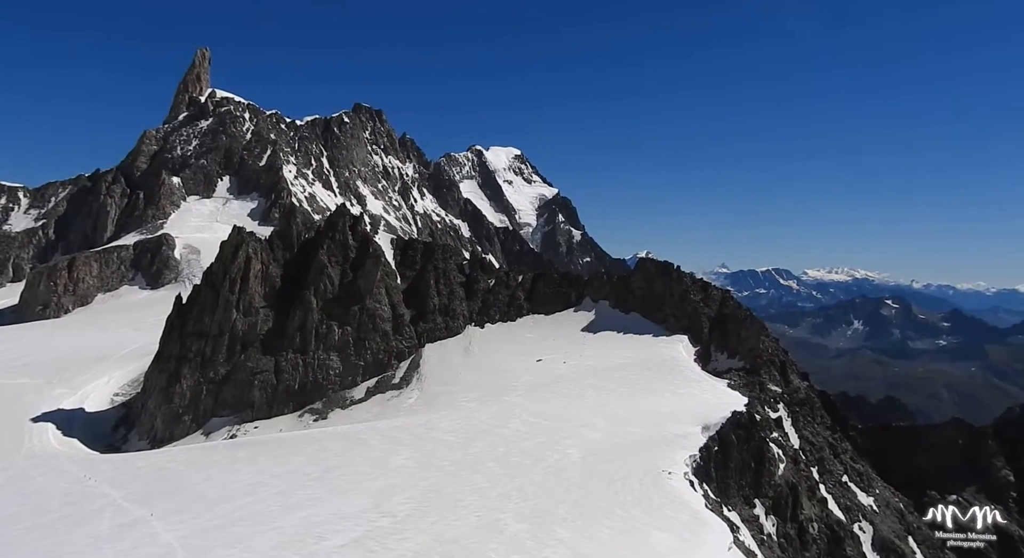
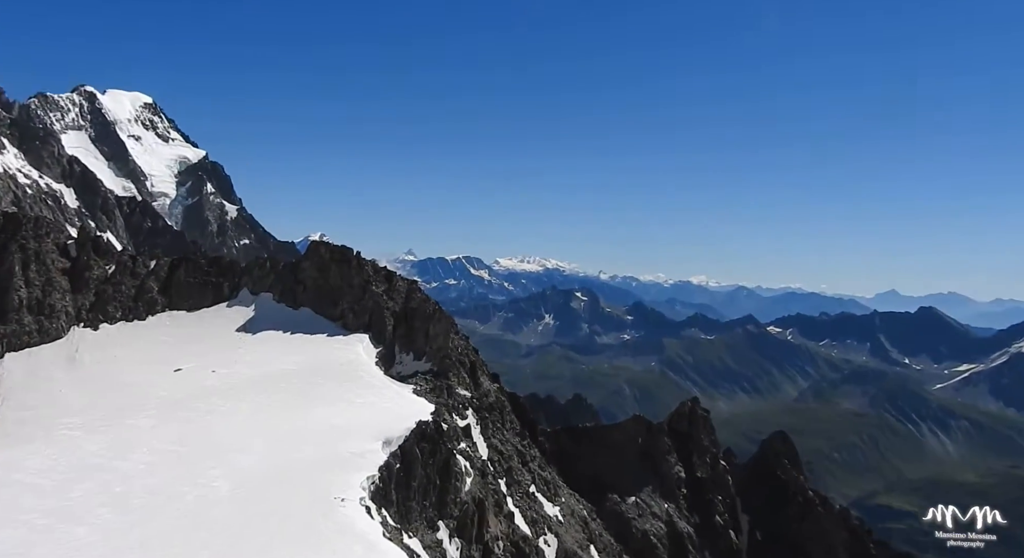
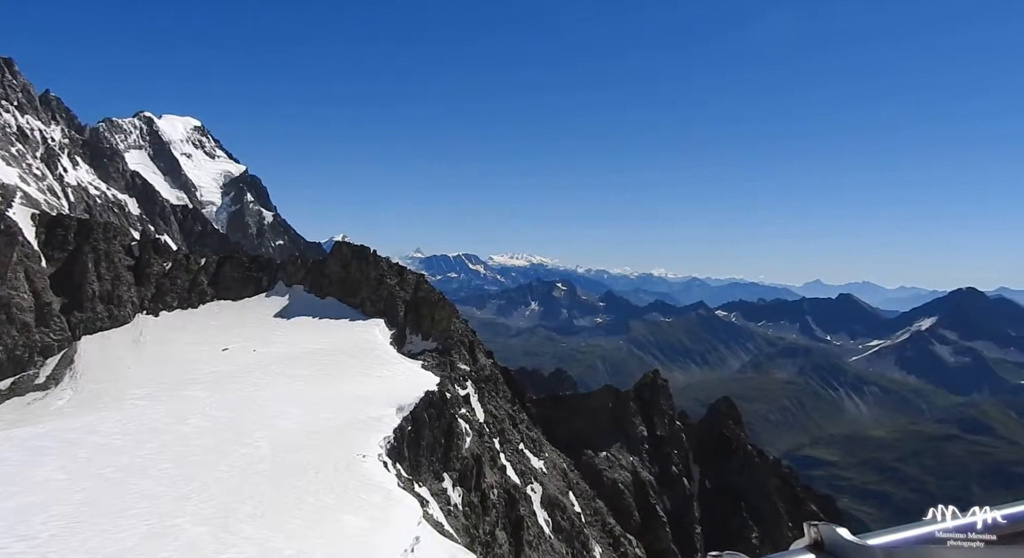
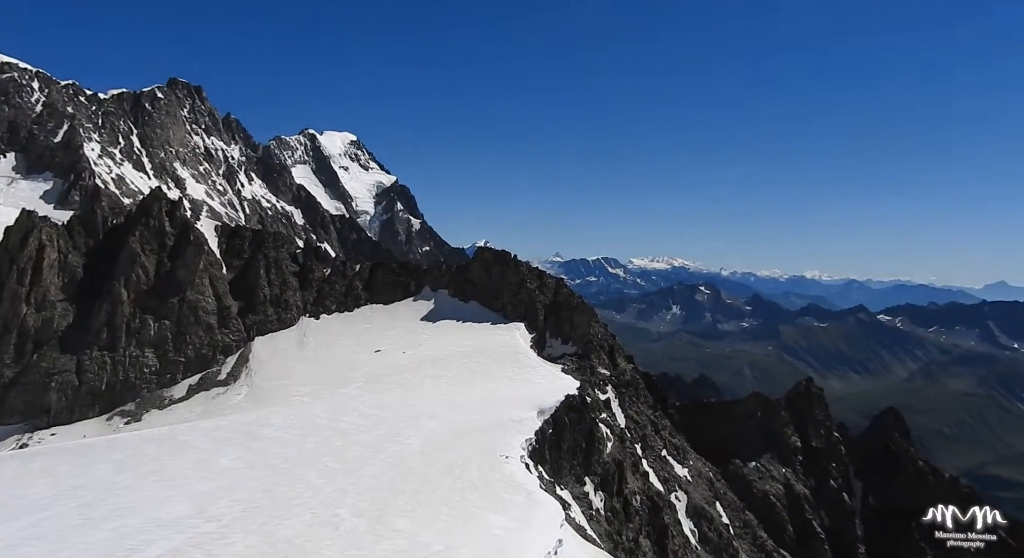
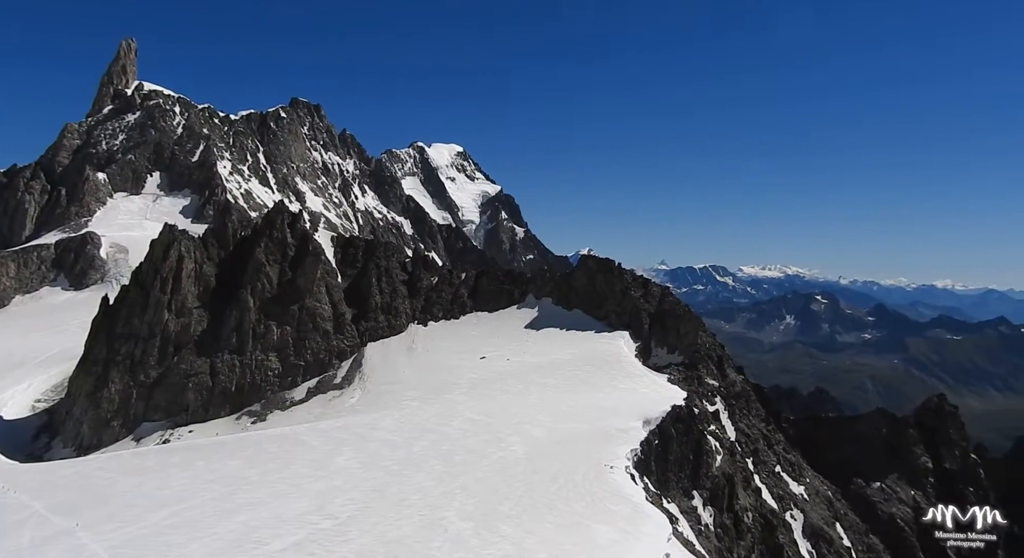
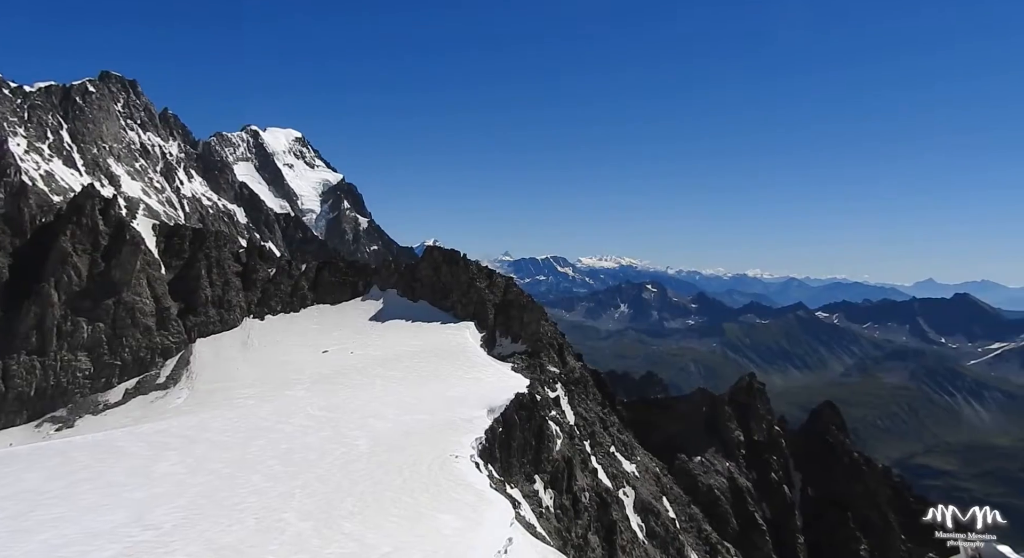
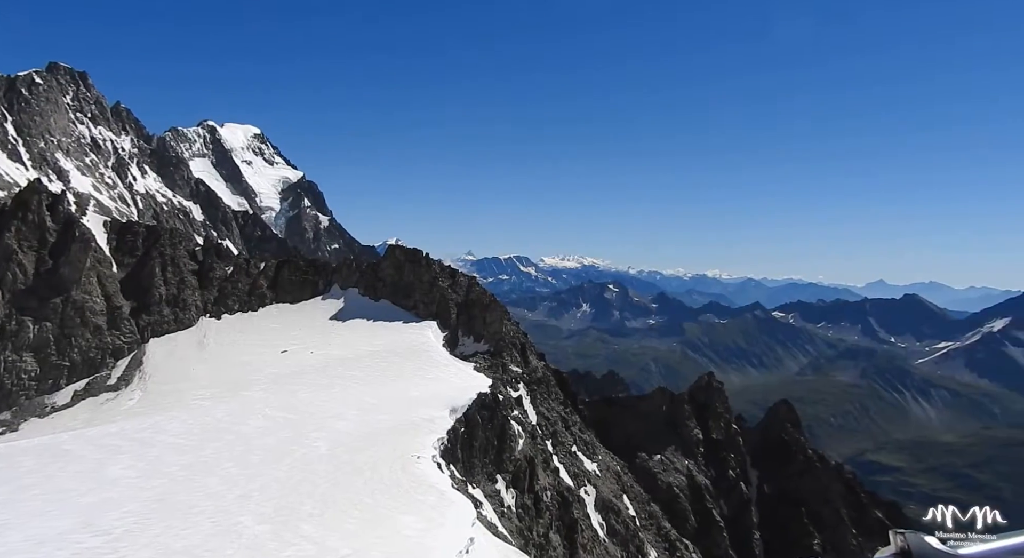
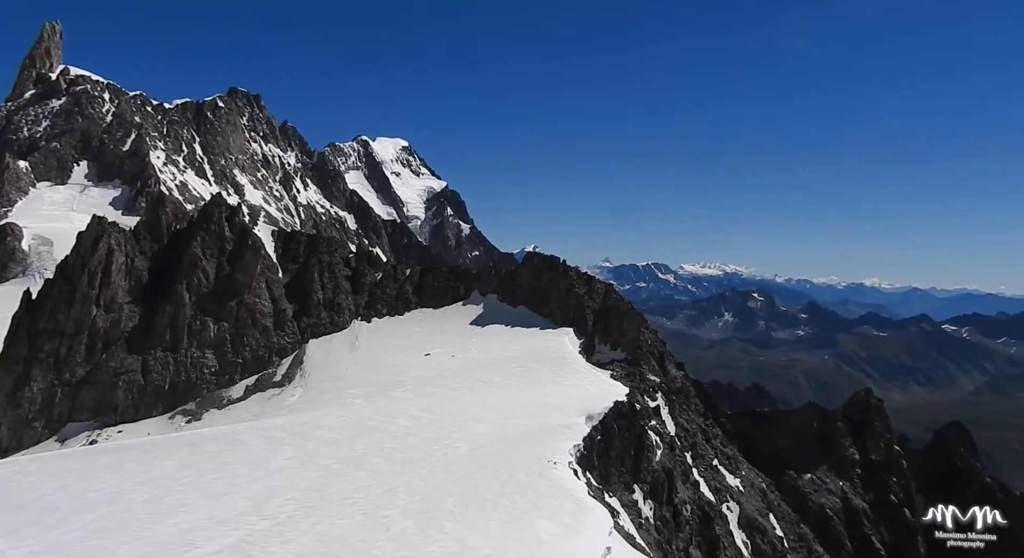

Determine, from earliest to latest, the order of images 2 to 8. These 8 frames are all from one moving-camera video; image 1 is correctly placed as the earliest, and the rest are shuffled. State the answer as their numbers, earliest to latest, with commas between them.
5, 8, 4, 6, 7, 3, 2
